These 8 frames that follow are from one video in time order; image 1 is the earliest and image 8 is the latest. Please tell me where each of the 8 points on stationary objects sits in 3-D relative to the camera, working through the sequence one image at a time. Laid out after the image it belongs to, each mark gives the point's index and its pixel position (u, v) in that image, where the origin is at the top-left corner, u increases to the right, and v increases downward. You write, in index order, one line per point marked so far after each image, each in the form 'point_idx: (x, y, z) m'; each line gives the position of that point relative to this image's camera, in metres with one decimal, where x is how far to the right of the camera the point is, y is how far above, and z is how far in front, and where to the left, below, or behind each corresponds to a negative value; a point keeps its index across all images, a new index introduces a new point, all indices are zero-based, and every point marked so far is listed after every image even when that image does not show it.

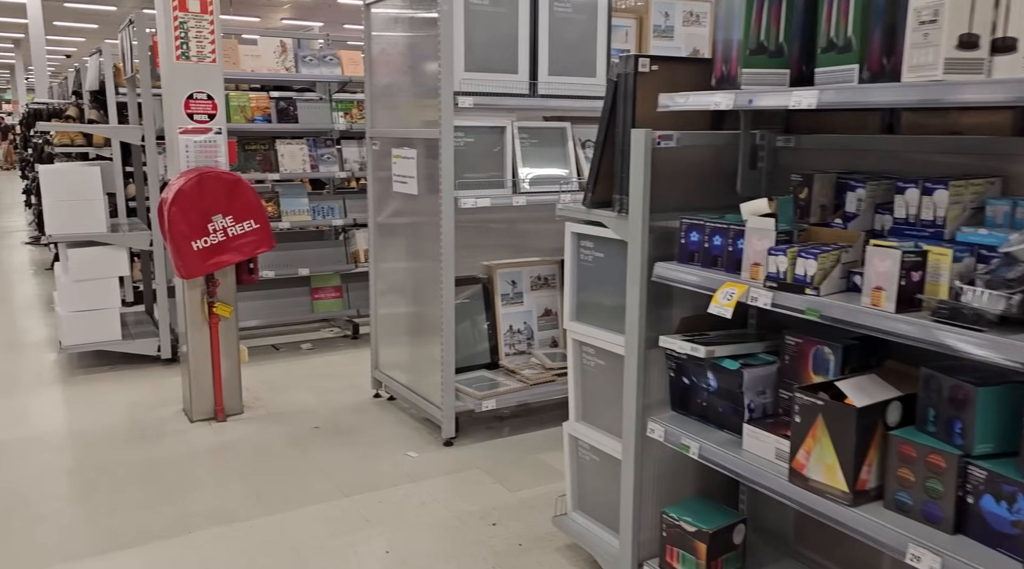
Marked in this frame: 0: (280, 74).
0: (-1.4, +1.3, +5.3) m
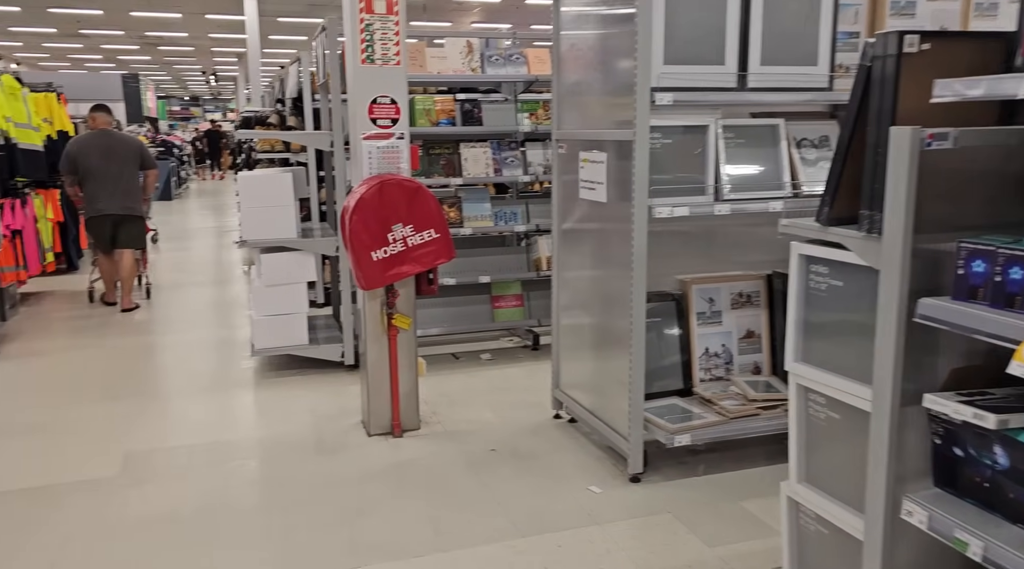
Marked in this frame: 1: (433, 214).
0: (-0.3, +1.3, +5.1) m
1: (-0.4, +0.3, +3.7) m
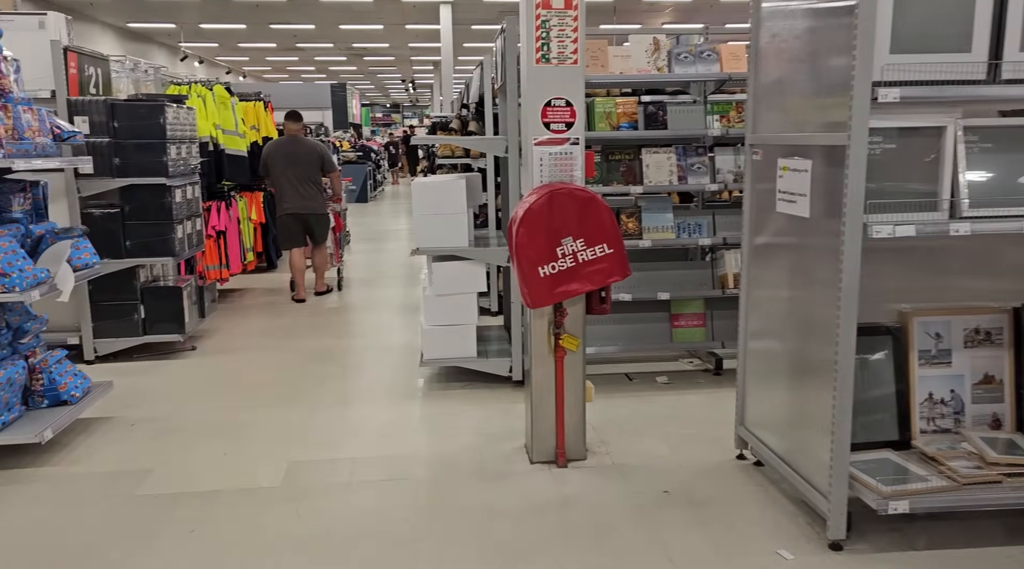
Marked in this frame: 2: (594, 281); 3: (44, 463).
0: (+0.8, +1.2, +4.7) m
1: (+0.4, +0.2, +3.4) m
2: (+0.3, 0.0, +3.4) m
3: (-2.2, -0.8, +4.0) m
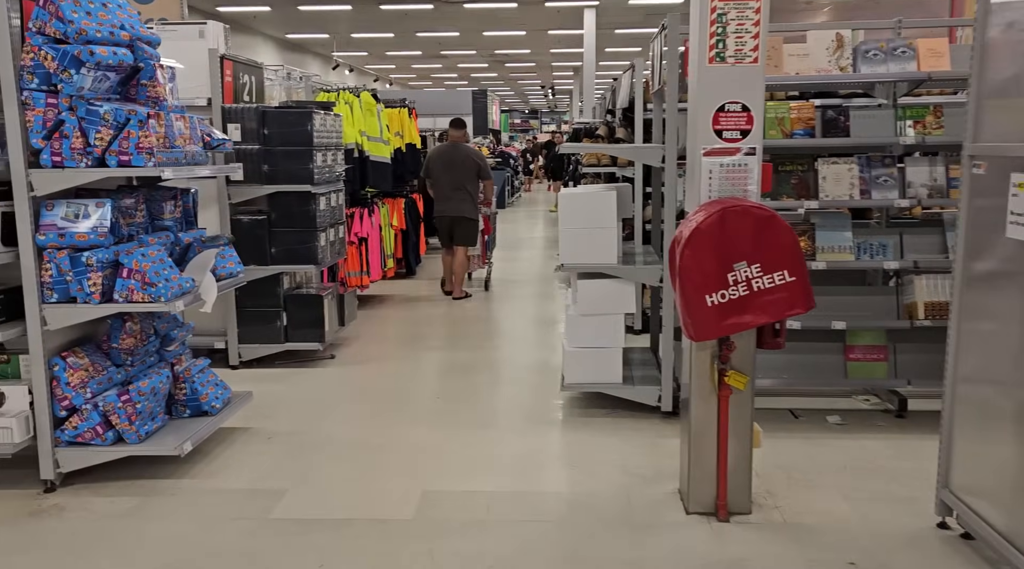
0: (+1.6, +1.0, +4.2) m
1: (+1.0, +0.1, +3.0) m
2: (+0.9, -0.1, +3.0) m
3: (-1.5, -0.9, +4.0) m
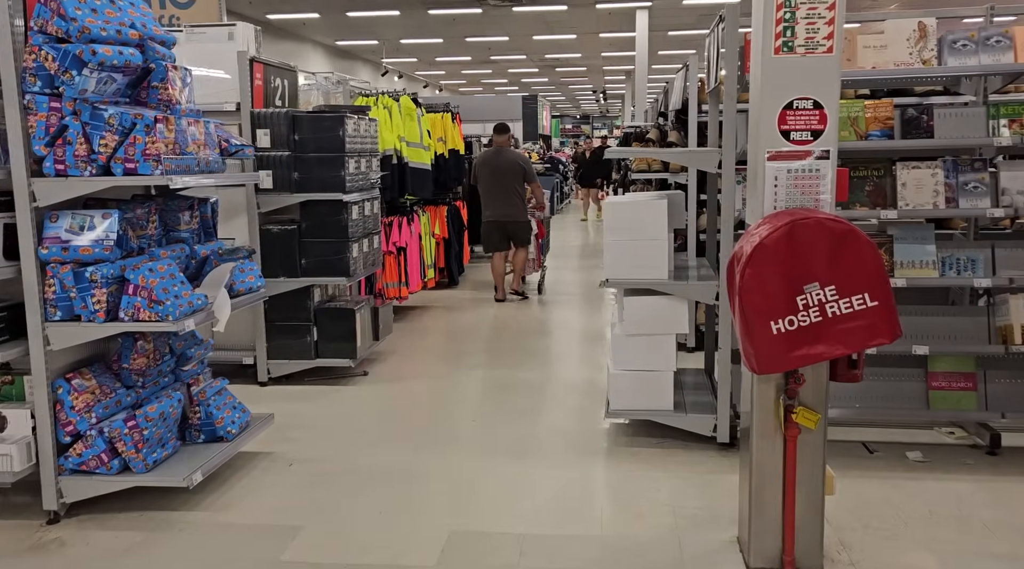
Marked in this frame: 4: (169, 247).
0: (+1.8, +1.0, +3.8) m
1: (+1.1, 0.0, +2.5) m
2: (+1.0, -0.2, +2.6) m
3: (-1.4, -1.0, +3.7) m
4: (-1.5, +0.2, +3.7) m
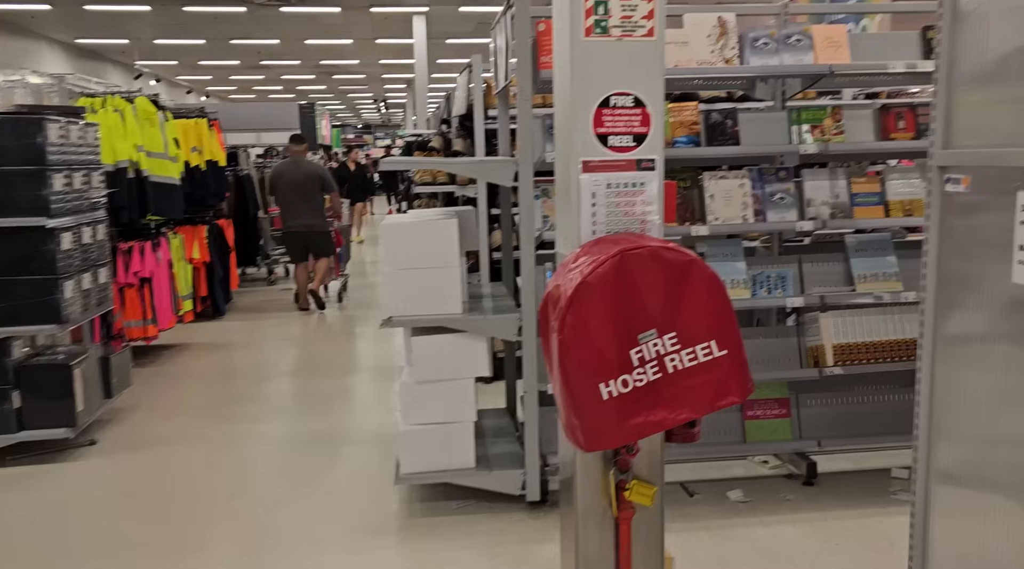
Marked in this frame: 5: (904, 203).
0: (+0.8, +0.9, +3.4) m
1: (+0.5, -0.1, +2.0) m
2: (+0.4, -0.3, +2.0) m
3: (-2.1, -1.2, +2.5) m
4: (-2.3, -0.1, +2.5) m
5: (+1.8, +0.4, +3.9) m
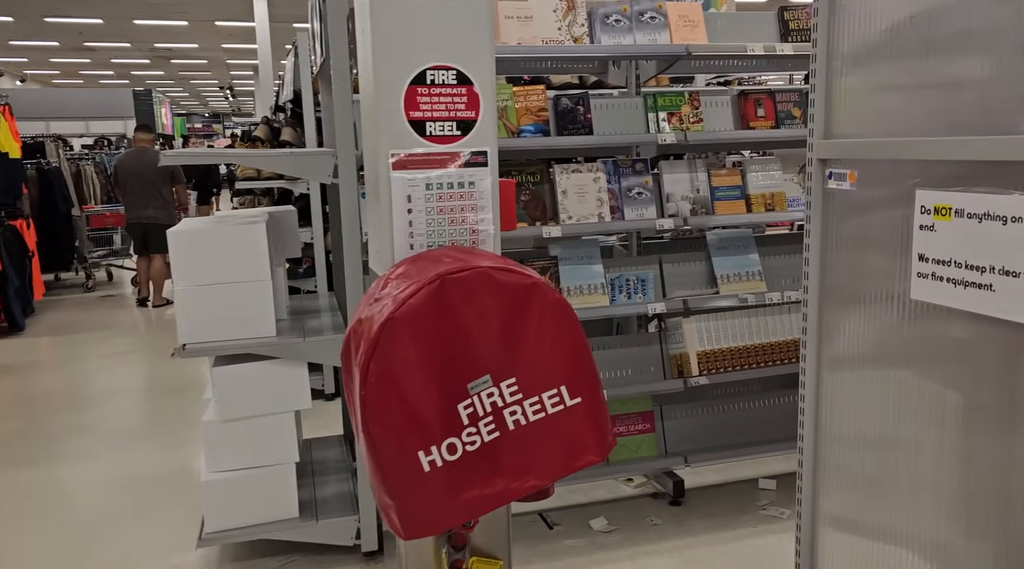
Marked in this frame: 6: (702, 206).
0: (+0.2, +0.8, +3.0) m
1: (+0.1, -0.1, +1.5) m
2: (+0.1, -0.3, +1.6) m
3: (-2.5, -1.3, +1.6) m
4: (-2.8, -0.2, +1.6) m
5: (+1.1, +0.4, +3.6) m
6: (+0.8, +0.3, +3.5) m
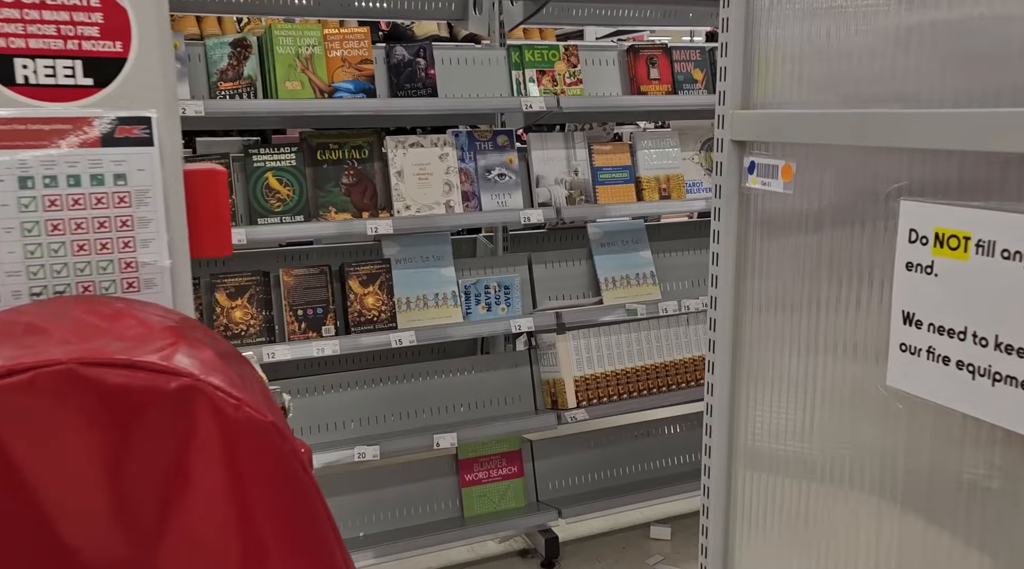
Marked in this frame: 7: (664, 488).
0: (-0.3, +0.8, +2.1) m
1: (-0.2, -0.2, +0.8) m
2: (-0.3, -0.4, +0.8) m
3: (-2.9, -1.4, +0.6) m
4: (-3.1, -0.3, +0.5) m
5: (+0.5, +0.4, +2.9) m
6: (+0.2, +0.3, +2.8) m
7: (+0.5, -0.7, +3.0) m
